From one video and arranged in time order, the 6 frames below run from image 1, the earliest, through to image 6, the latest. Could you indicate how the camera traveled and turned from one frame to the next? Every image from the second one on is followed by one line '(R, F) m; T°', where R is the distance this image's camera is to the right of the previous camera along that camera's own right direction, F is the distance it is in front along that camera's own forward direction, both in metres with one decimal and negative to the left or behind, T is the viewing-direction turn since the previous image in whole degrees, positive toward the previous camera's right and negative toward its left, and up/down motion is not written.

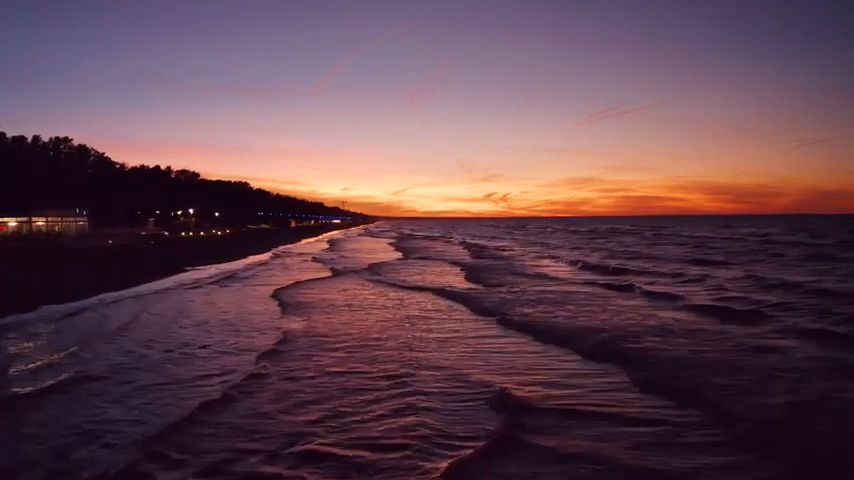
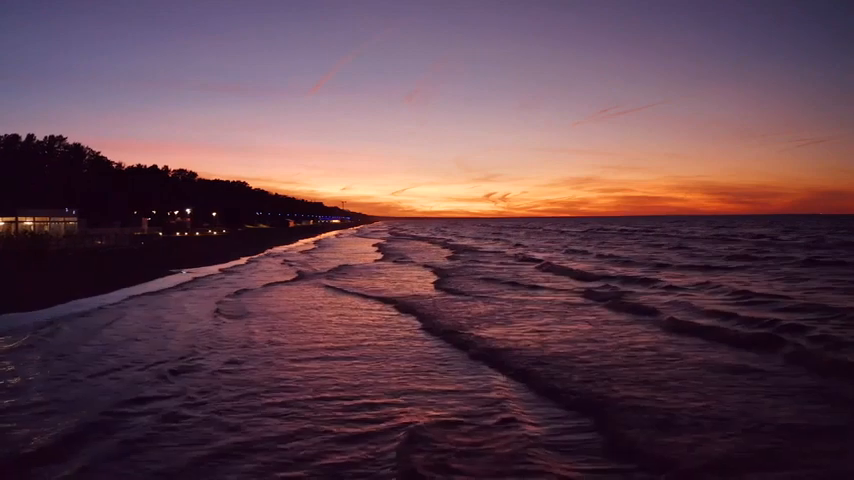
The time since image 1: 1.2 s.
(+0.9, +1.6) m; 0°
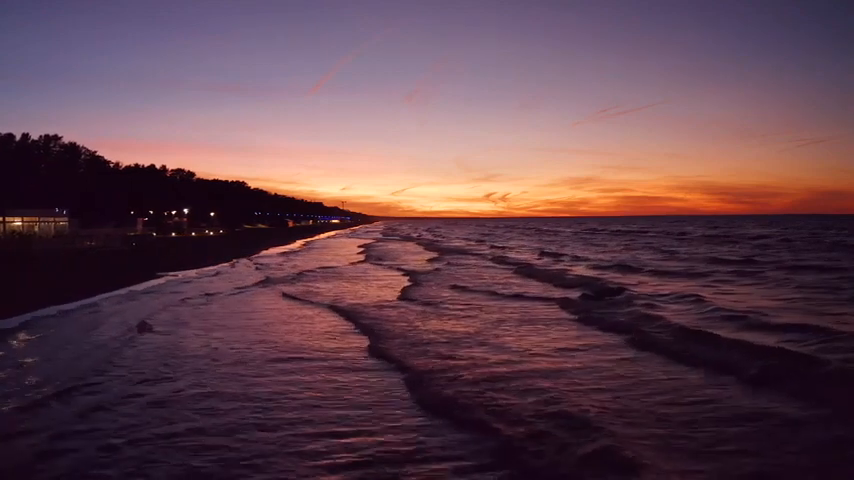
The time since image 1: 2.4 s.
(+0.8, +1.4) m; 0°
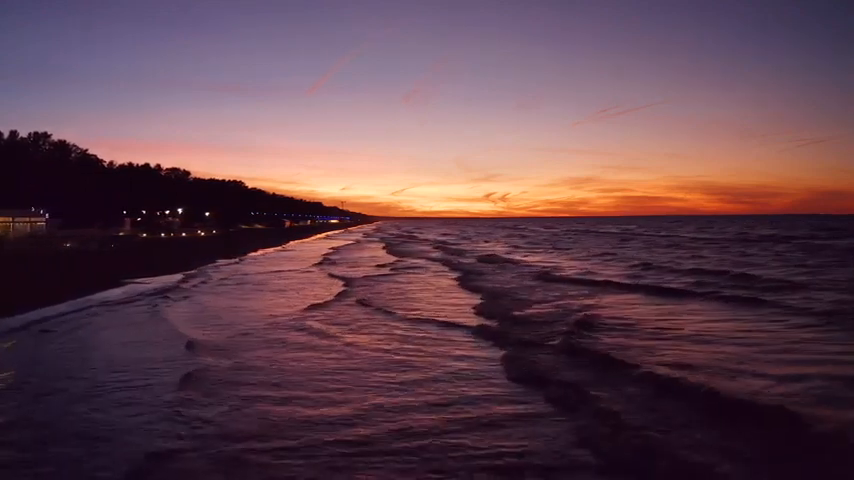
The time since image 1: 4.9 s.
(+1.6, +3.6) m; 0°
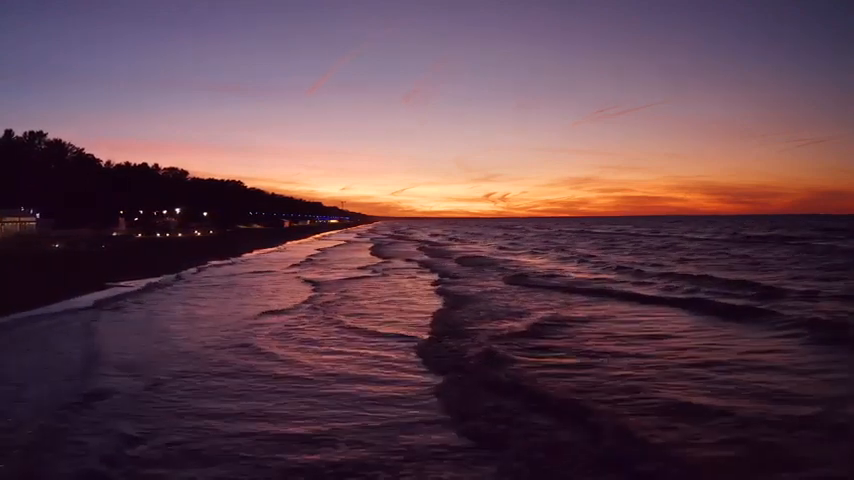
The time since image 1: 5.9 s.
(+0.4, +2.0) m; 0°
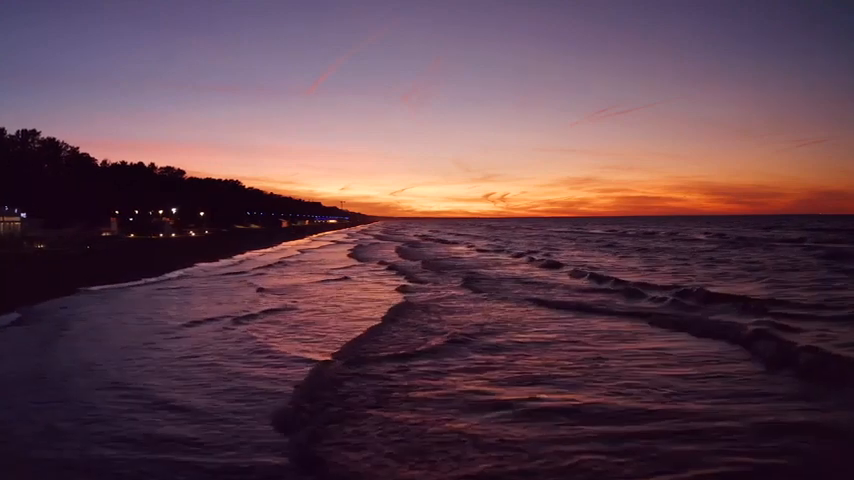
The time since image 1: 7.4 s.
(+0.2, +3.5) m; 0°
